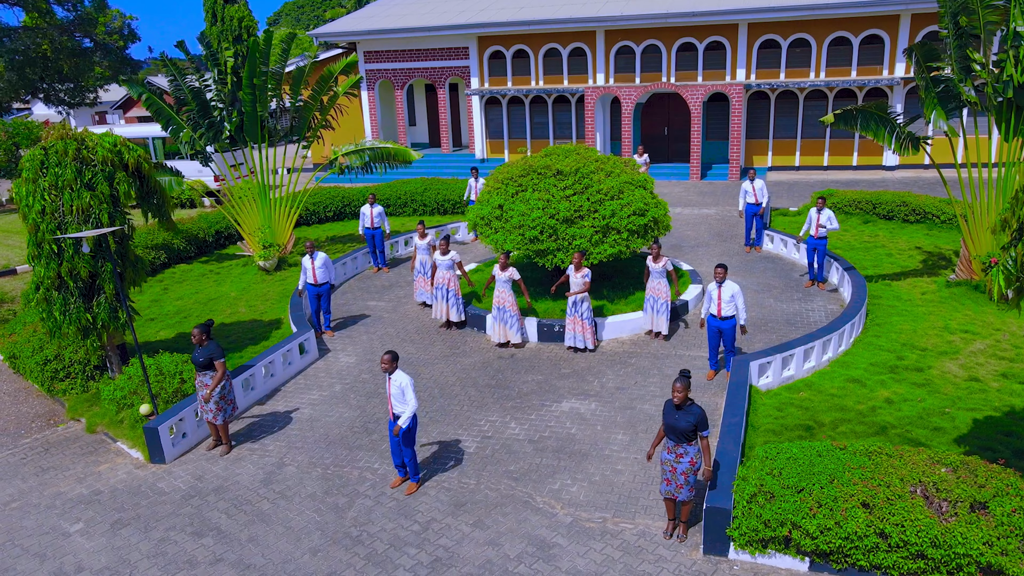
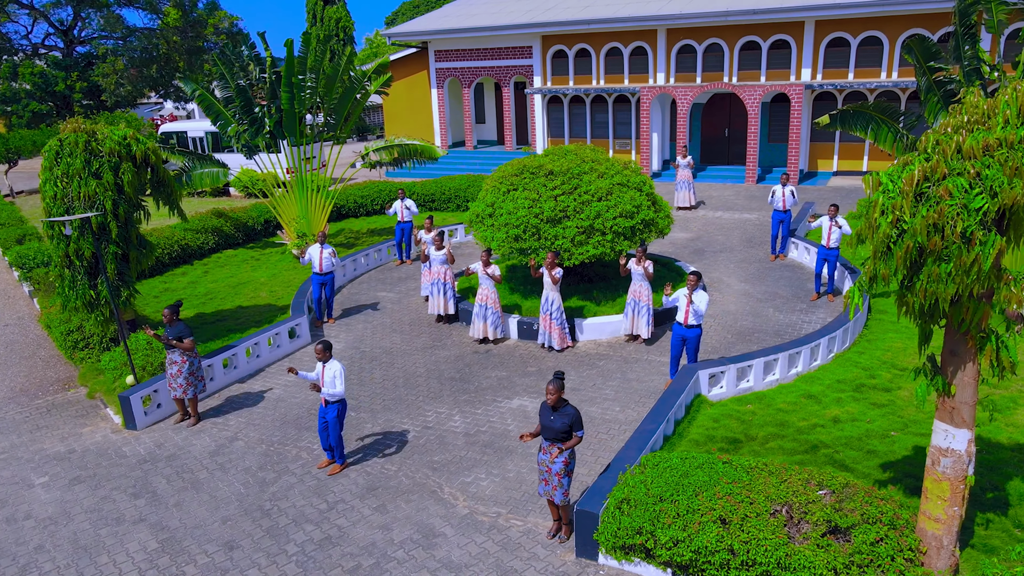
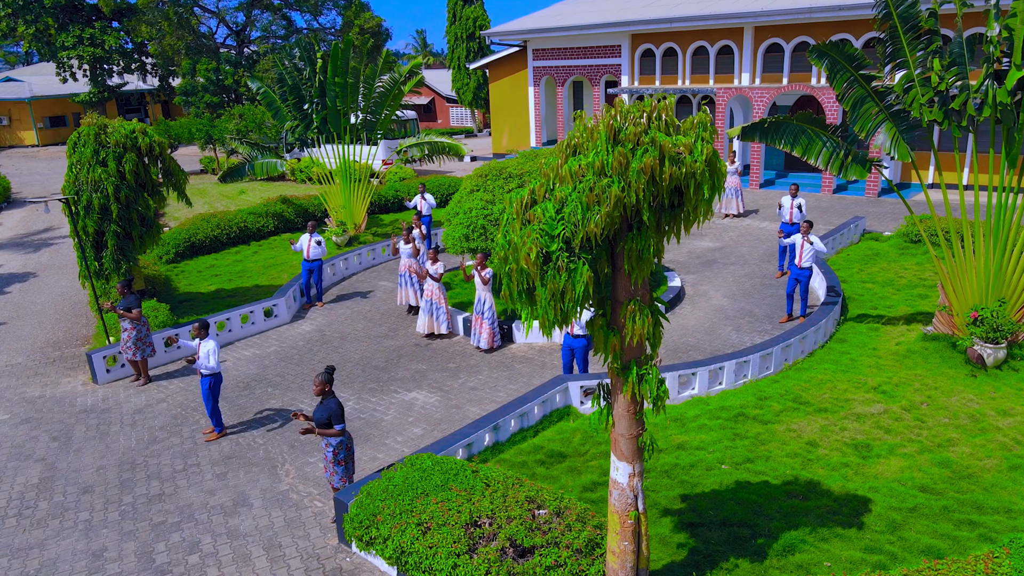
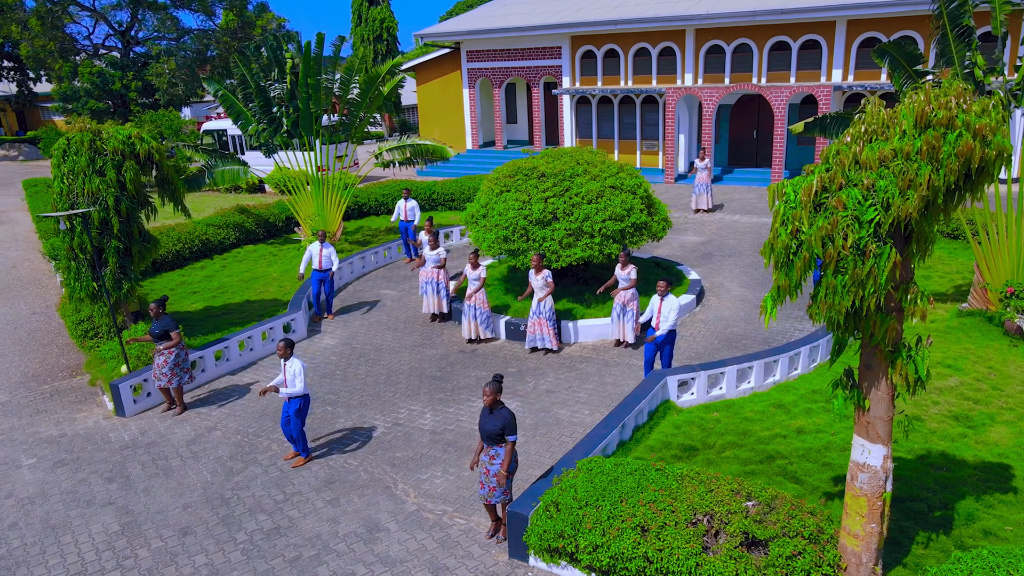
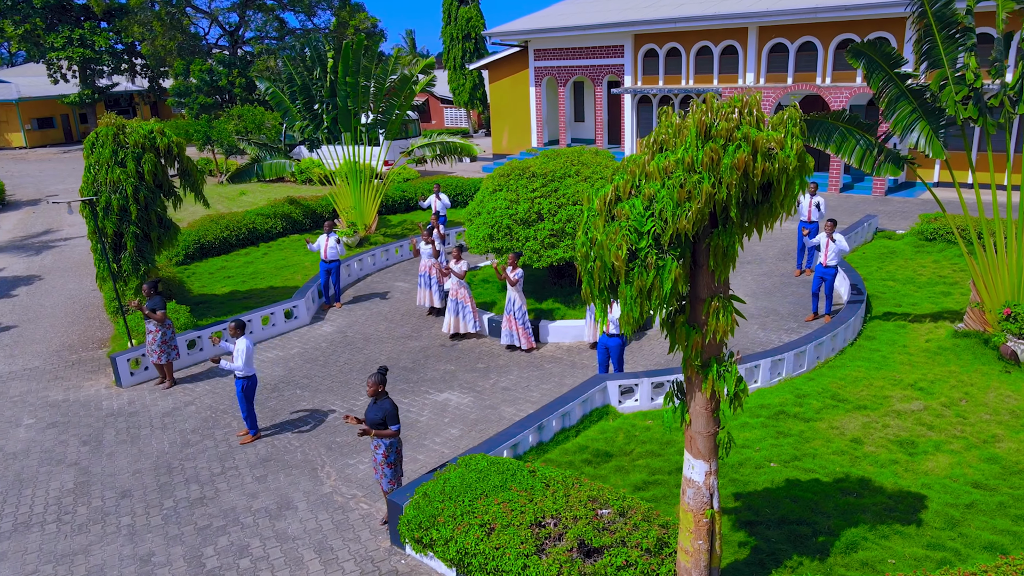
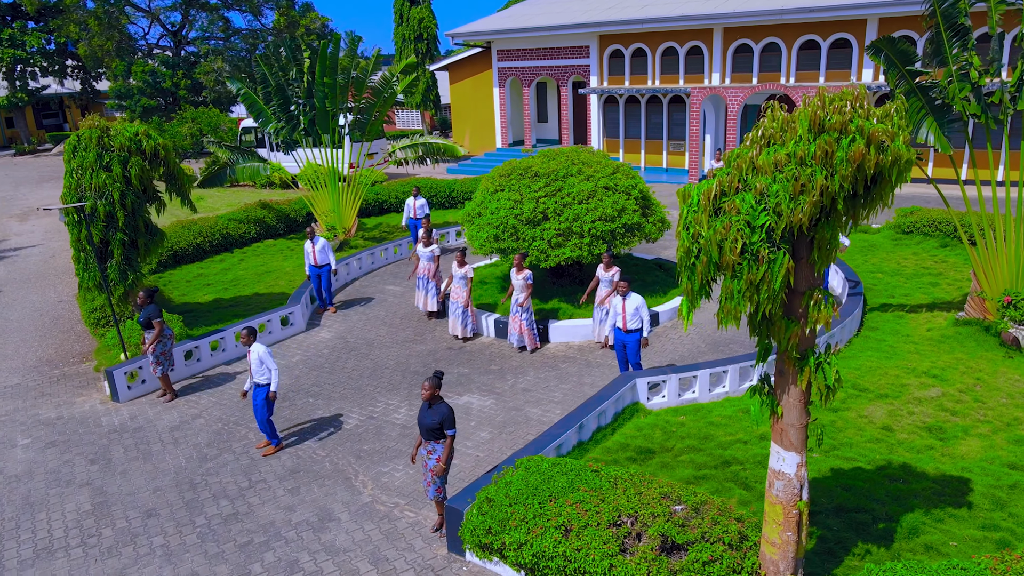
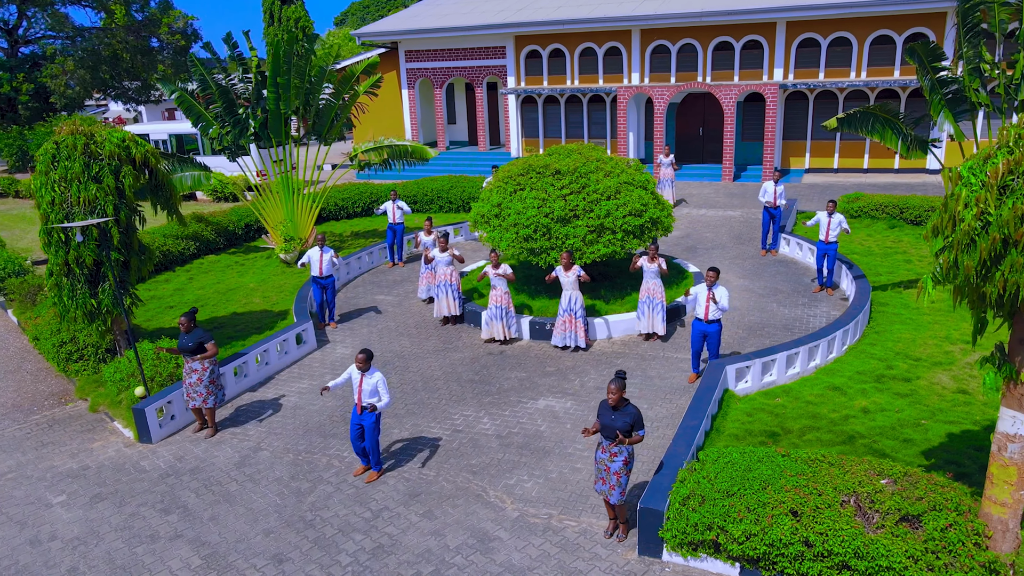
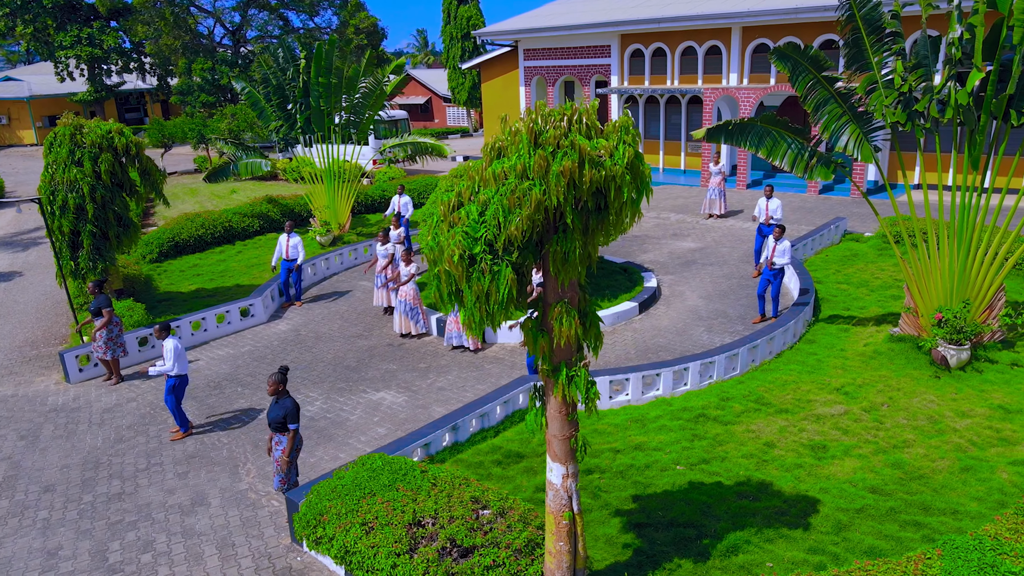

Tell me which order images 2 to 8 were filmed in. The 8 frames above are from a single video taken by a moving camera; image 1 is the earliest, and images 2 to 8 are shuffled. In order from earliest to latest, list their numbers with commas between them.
7, 2, 4, 6, 5, 3, 8
